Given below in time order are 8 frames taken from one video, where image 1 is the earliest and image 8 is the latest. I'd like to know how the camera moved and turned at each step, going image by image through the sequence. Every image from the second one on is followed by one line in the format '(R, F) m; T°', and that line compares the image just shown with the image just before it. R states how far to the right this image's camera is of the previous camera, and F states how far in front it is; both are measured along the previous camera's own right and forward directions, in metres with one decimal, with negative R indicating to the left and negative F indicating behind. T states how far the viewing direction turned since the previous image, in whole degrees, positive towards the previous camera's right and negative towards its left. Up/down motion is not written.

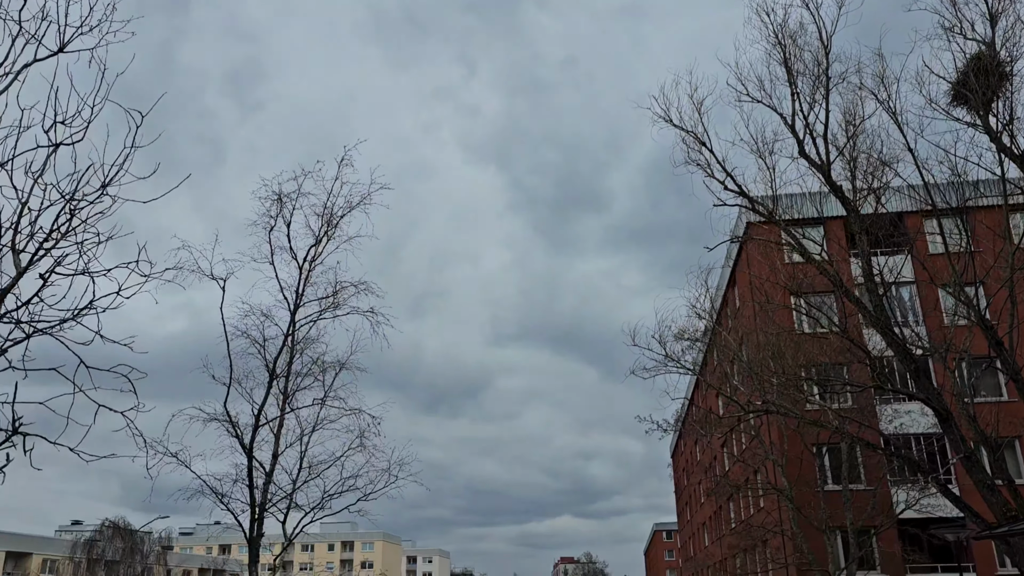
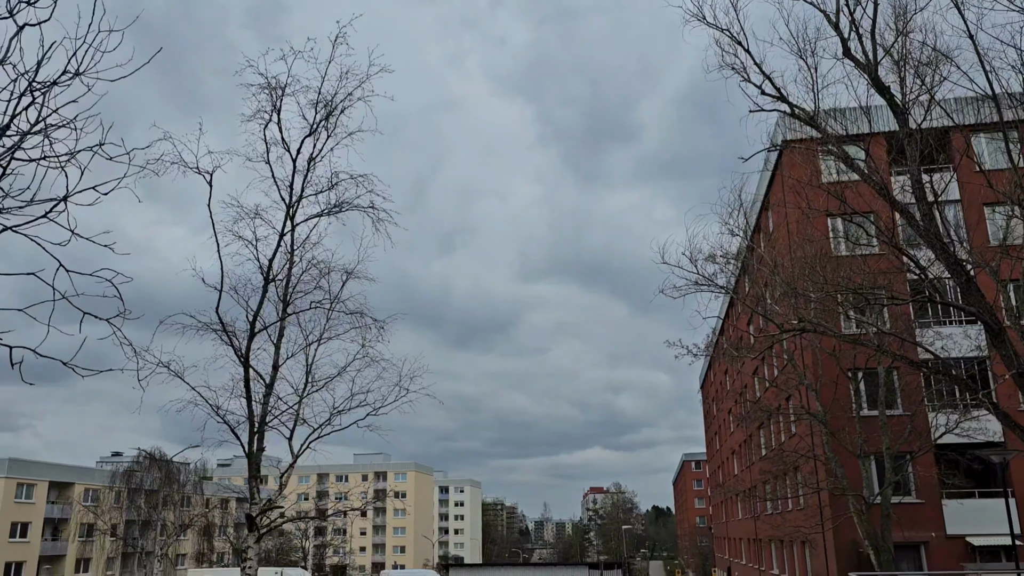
(+0.1, +0.6) m; -2°
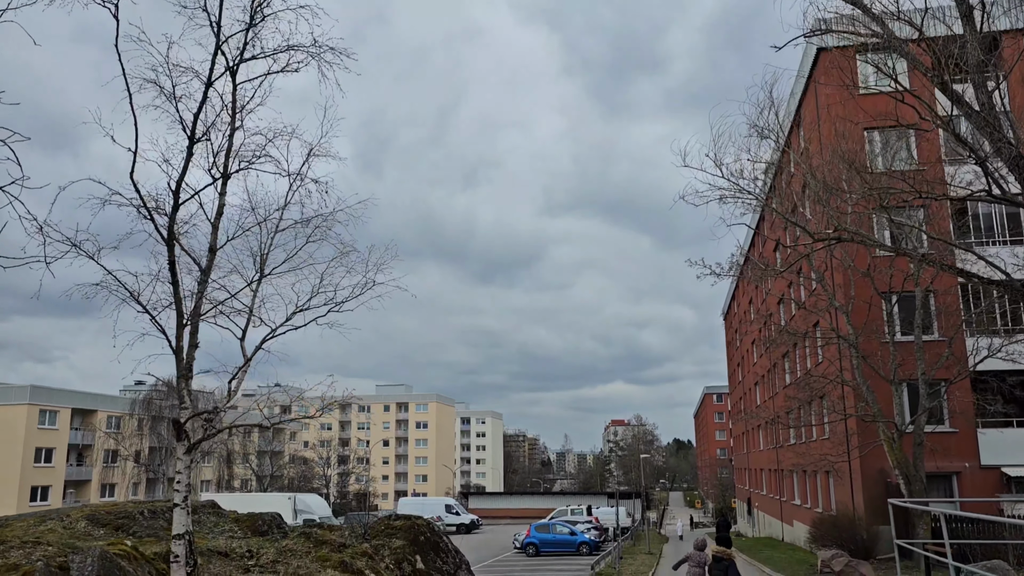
(+0.3, +1.1) m; -2°
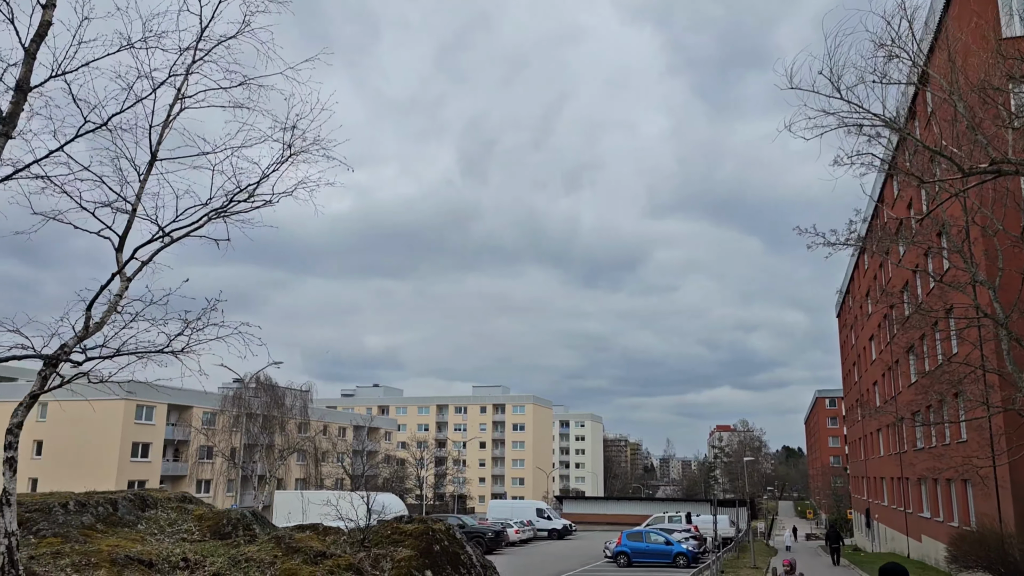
(+0.5, +2.2) m; -7°
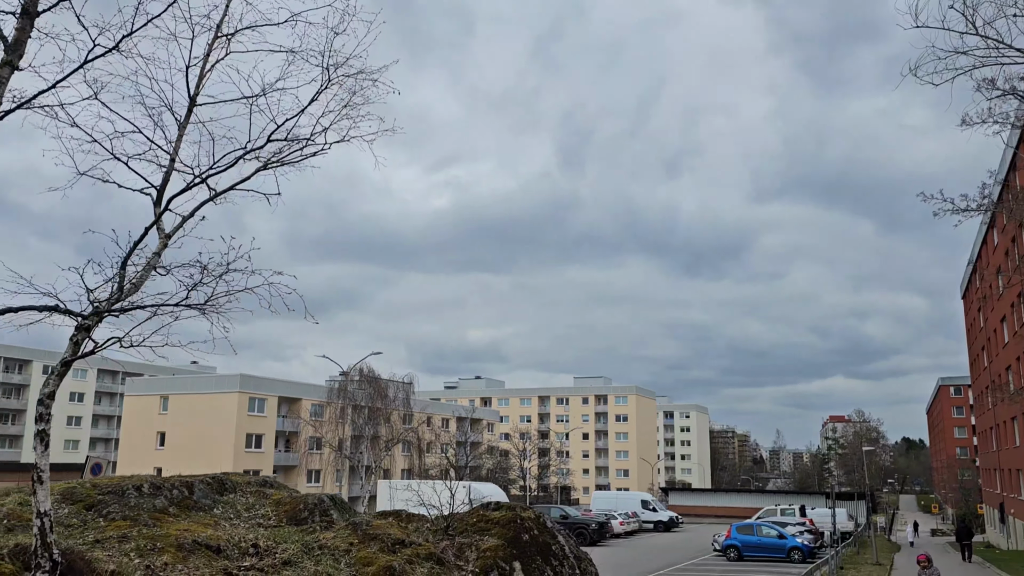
(+0.1, +0.6) m; -7°
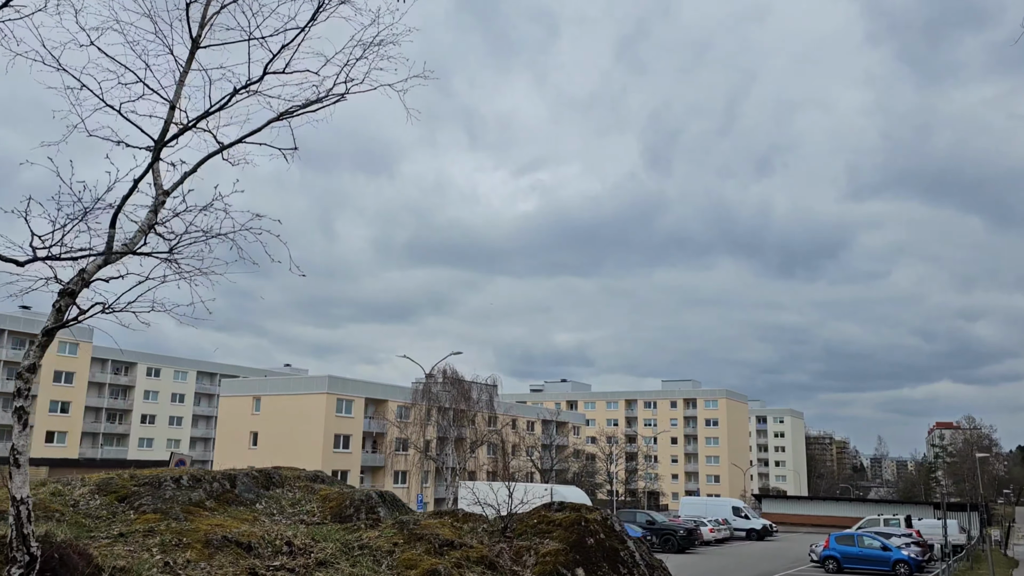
(+0.2, +0.6) m; -6°
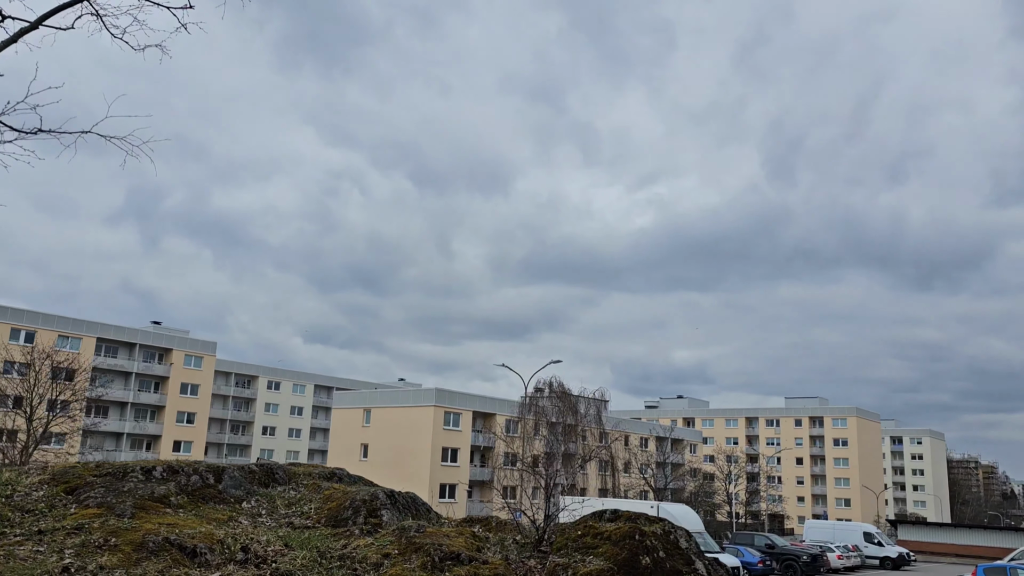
(+0.5, +1.1) m; -8°
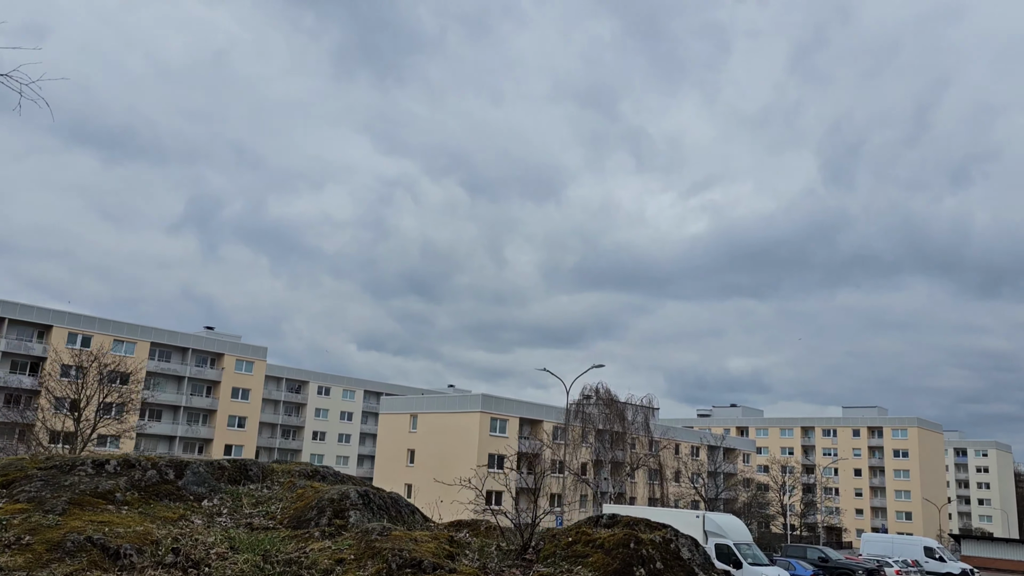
(+0.3, +0.5) m; -4°
